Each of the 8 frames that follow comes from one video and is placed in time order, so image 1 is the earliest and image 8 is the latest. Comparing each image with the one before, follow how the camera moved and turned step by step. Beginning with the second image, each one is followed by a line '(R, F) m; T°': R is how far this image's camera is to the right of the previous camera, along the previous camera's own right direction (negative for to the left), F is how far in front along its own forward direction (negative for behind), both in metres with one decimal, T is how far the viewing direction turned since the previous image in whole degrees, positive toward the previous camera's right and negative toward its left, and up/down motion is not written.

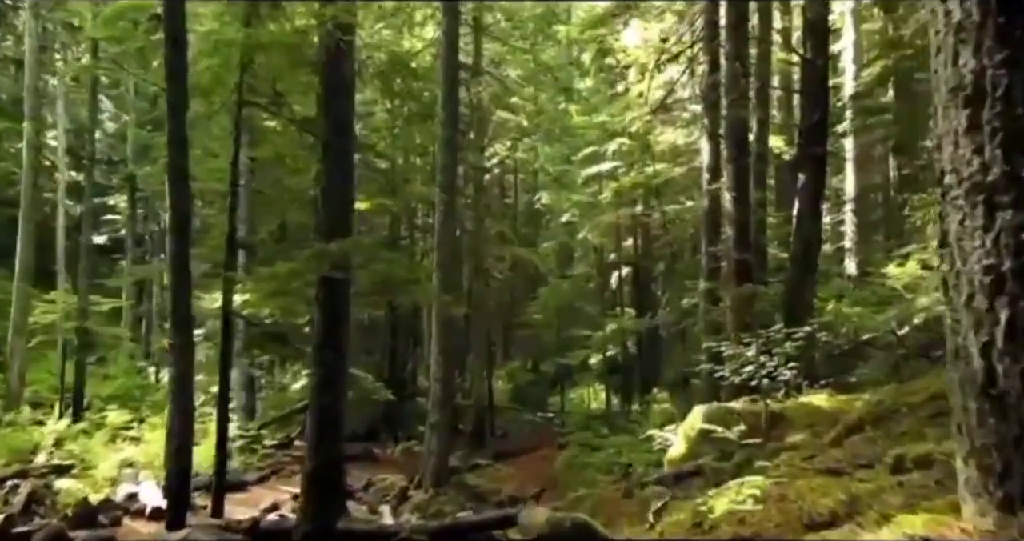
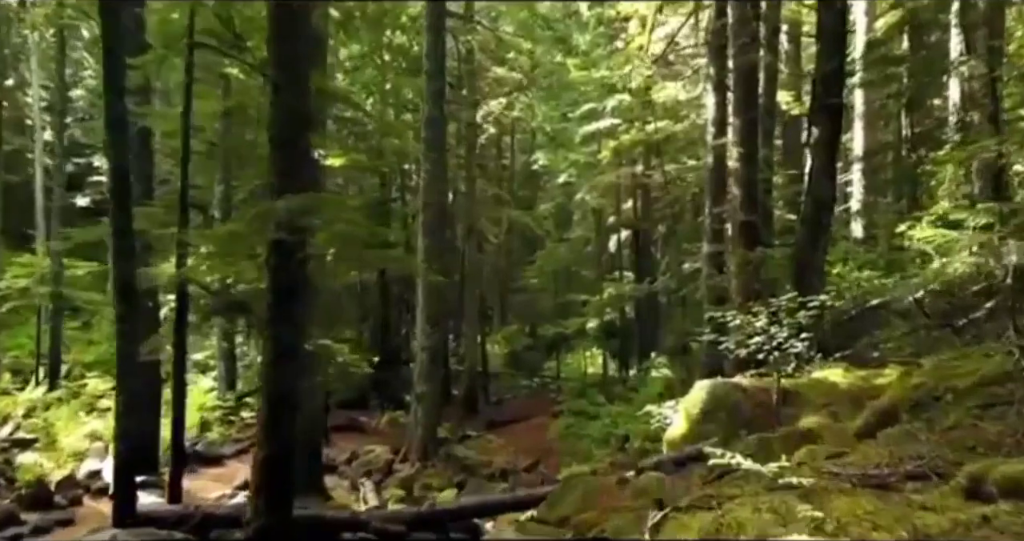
(+0.1, +0.9) m; 0°
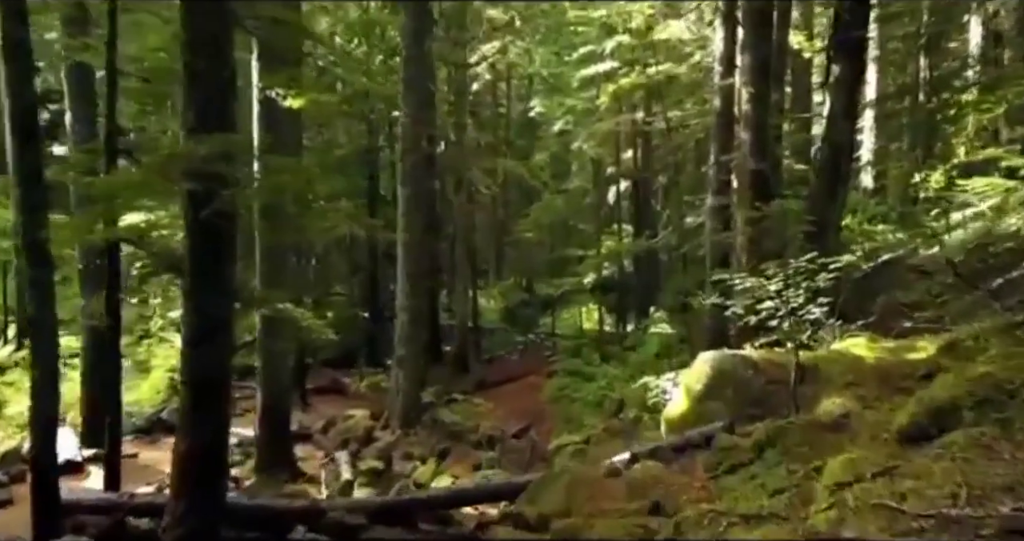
(+0.2, +1.0) m; 0°
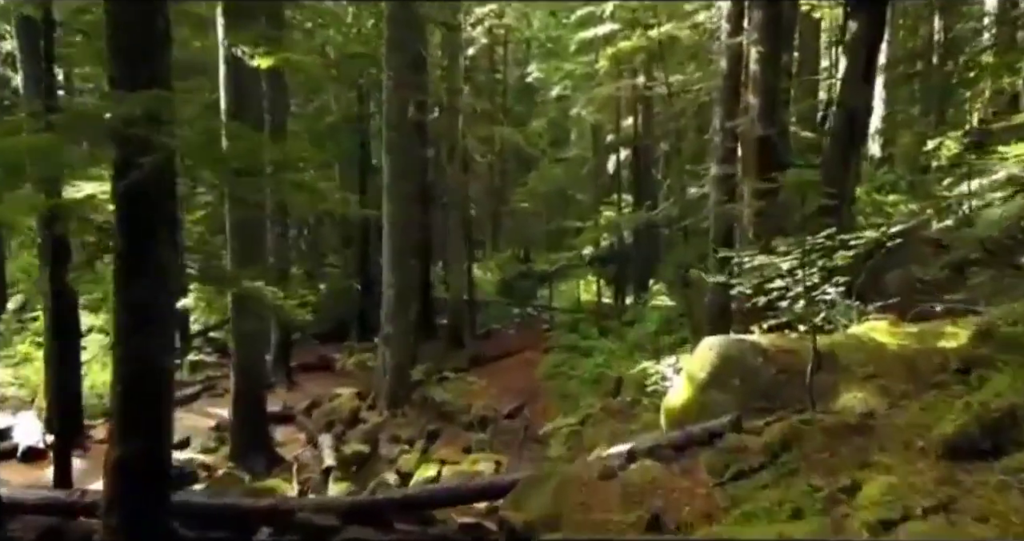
(+0.1, +0.7) m; 0°
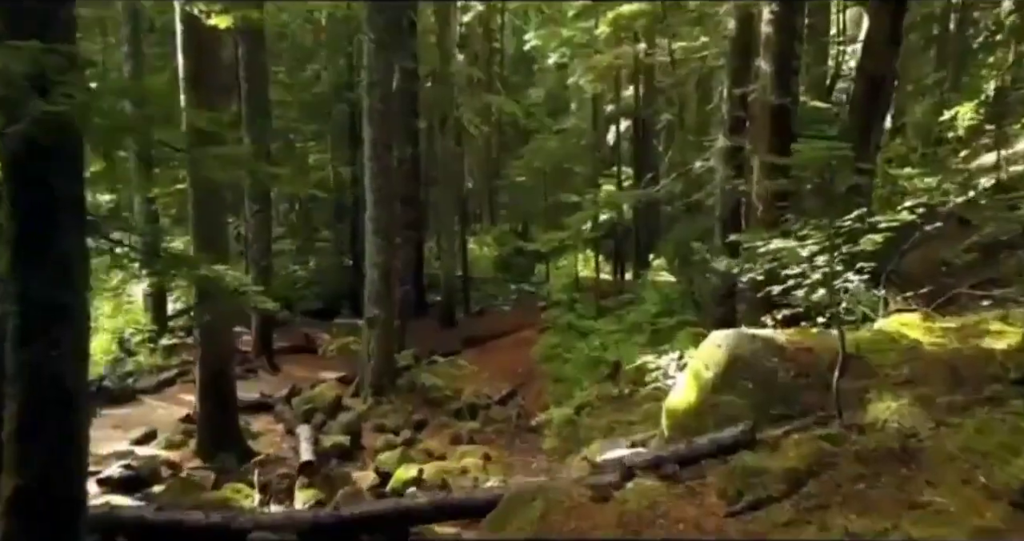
(+0.1, +0.8) m; 0°
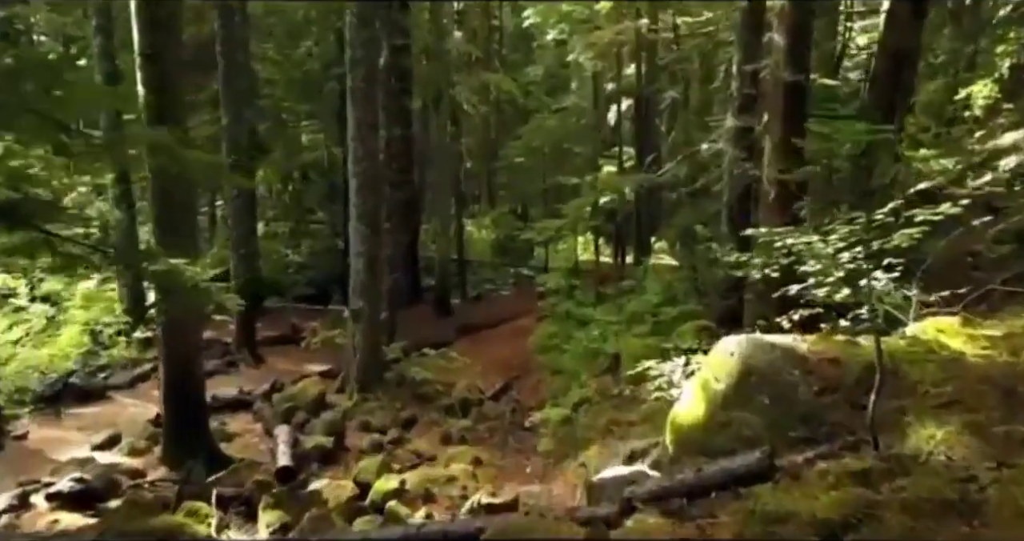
(+0.1, +0.7) m; 0°
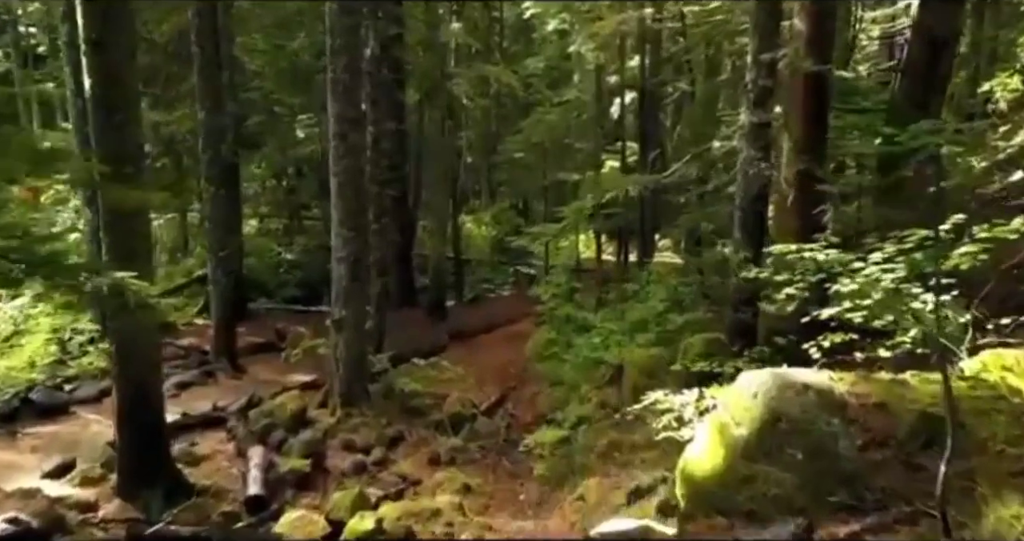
(+0.1, +0.8) m; 0°
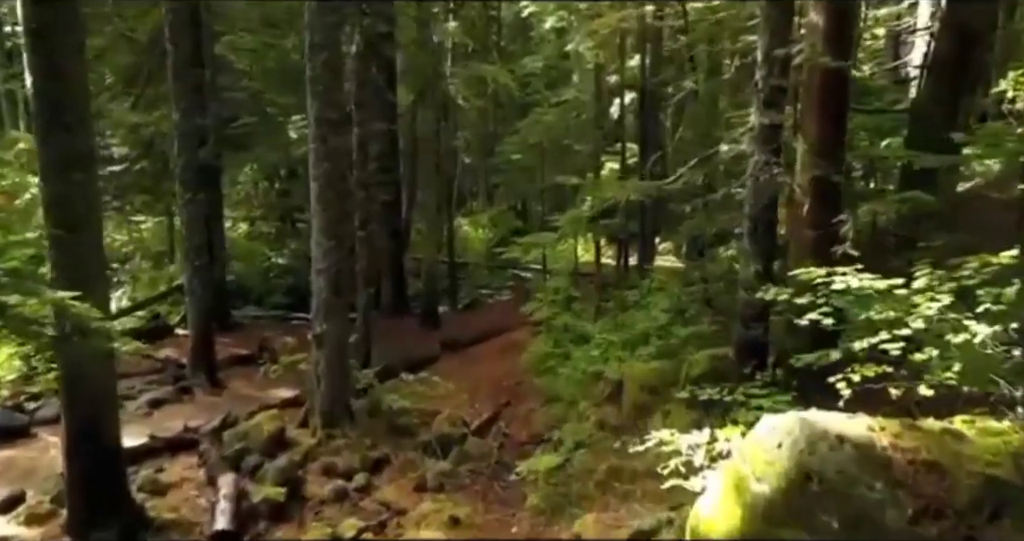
(+0.1, +0.7) m; 0°
